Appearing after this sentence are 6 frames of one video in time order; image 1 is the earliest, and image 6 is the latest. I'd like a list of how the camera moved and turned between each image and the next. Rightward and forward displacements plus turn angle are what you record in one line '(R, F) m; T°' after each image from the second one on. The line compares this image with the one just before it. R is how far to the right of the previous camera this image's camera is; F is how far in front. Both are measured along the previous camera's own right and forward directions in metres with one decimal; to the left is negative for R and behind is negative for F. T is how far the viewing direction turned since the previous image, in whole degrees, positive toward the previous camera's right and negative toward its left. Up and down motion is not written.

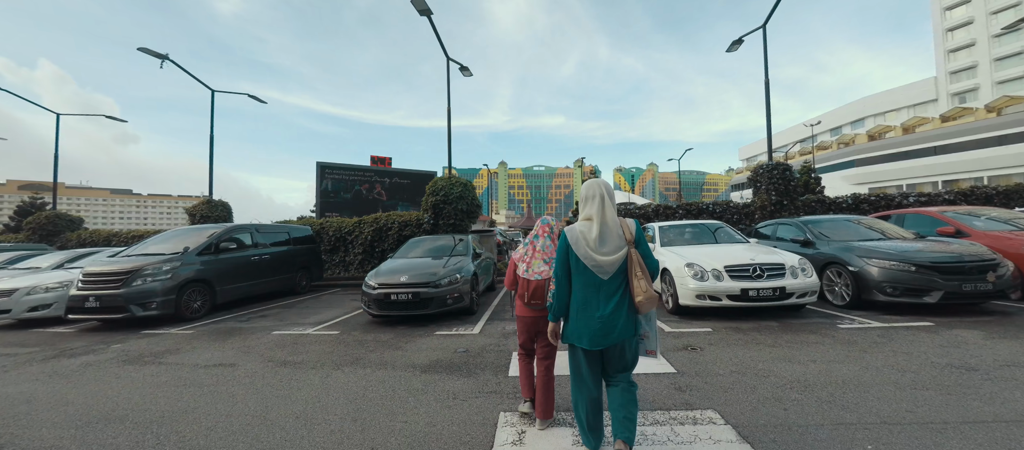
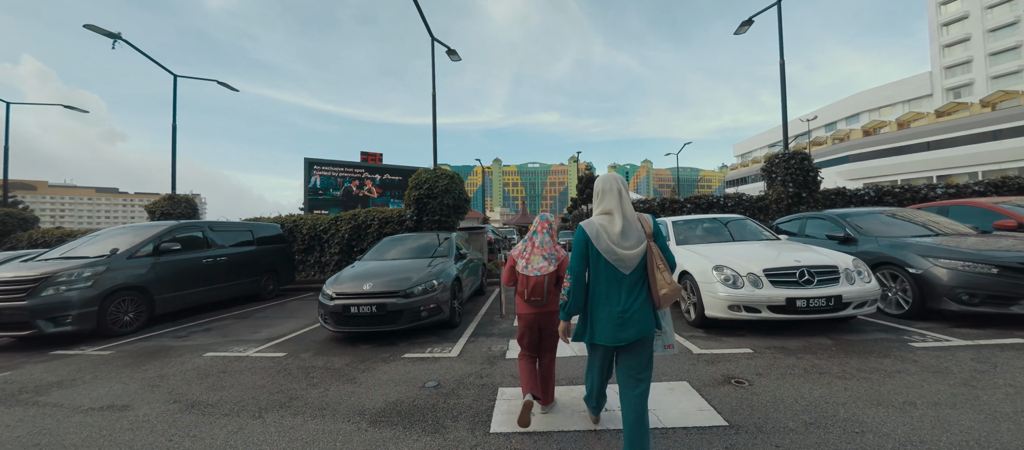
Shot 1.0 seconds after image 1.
(+0.1, +0.9) m; +1°
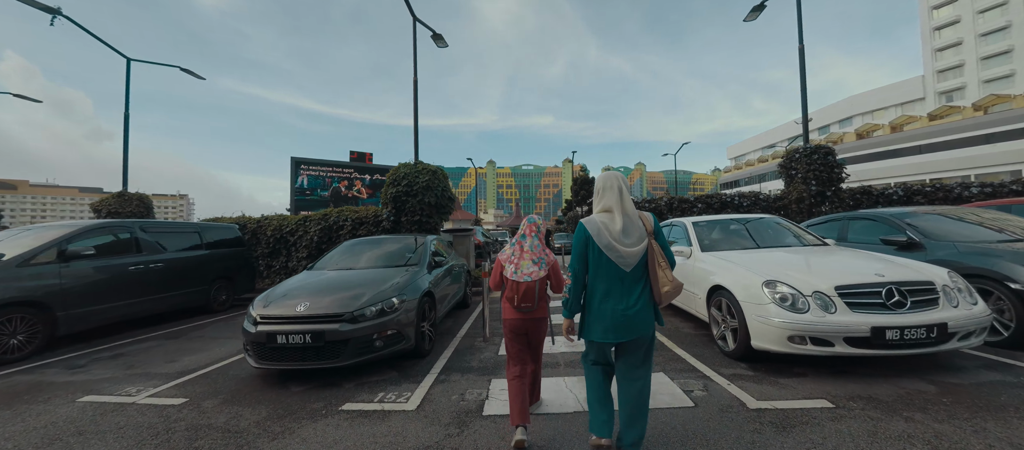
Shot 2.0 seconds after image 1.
(+0.1, +1.0) m; +1°
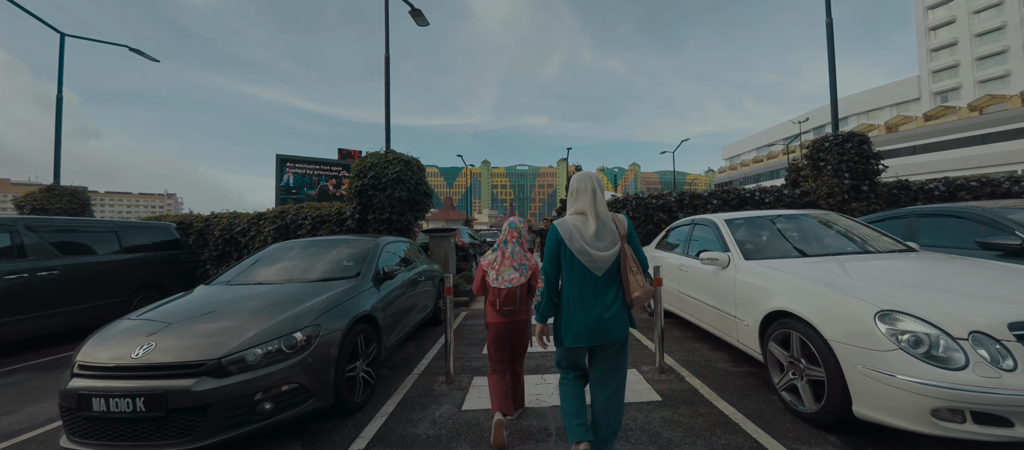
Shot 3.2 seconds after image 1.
(+0.2, +1.1) m; +1°
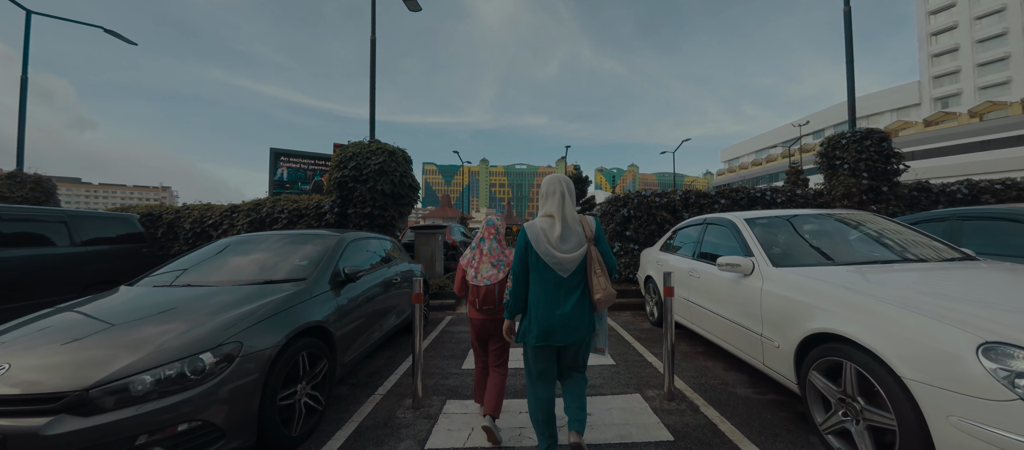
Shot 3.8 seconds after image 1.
(+0.1, +0.5) m; 0°
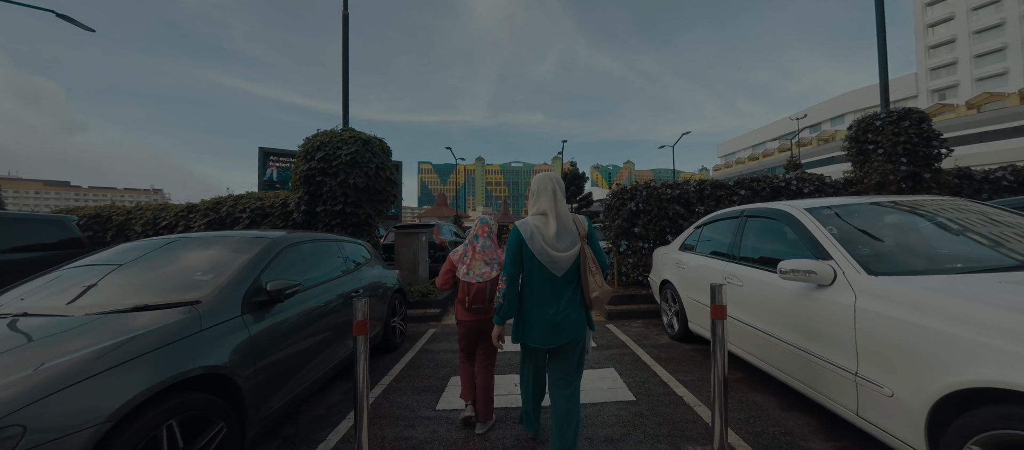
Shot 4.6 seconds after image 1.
(+0.1, +0.7) m; +1°
